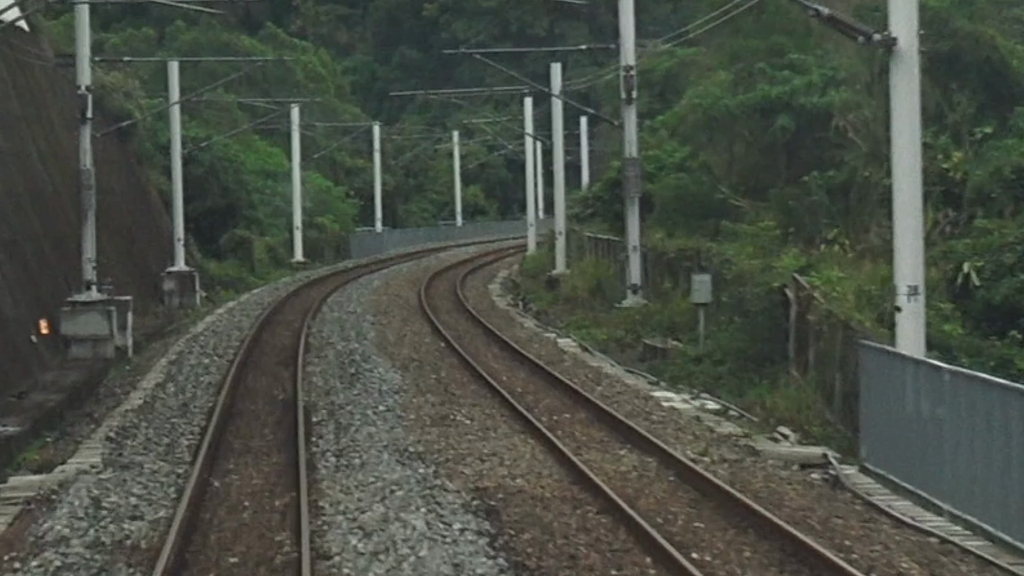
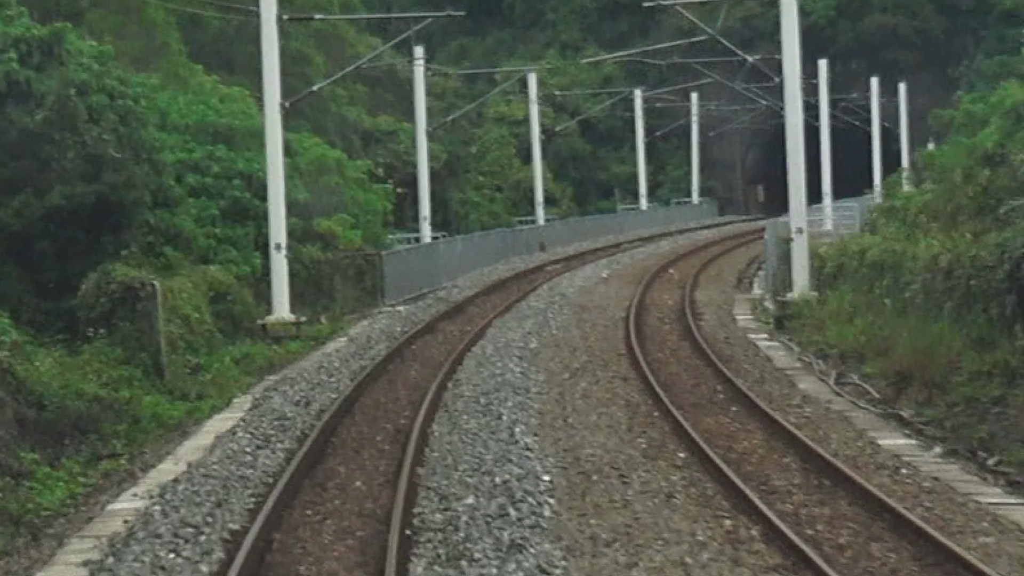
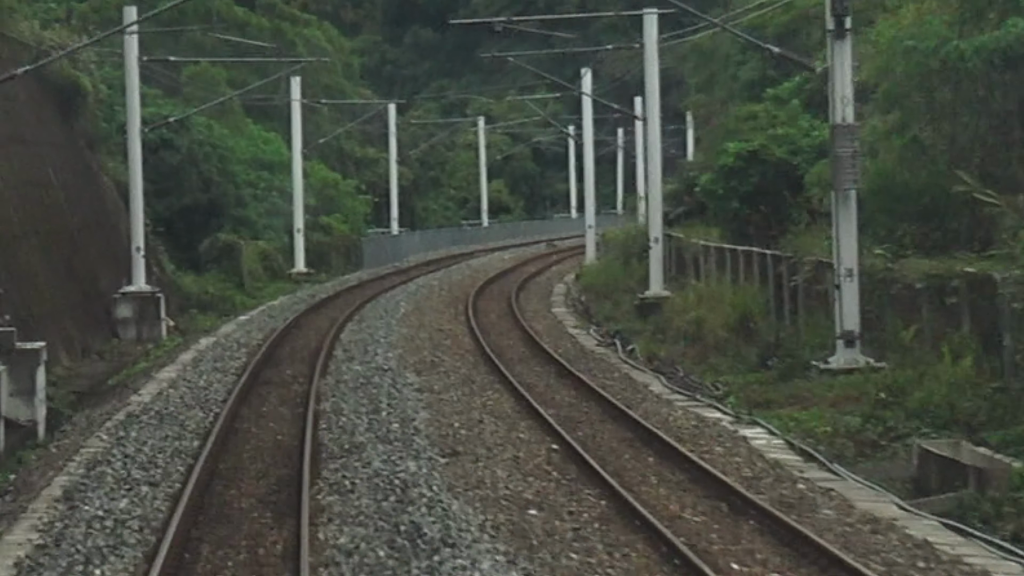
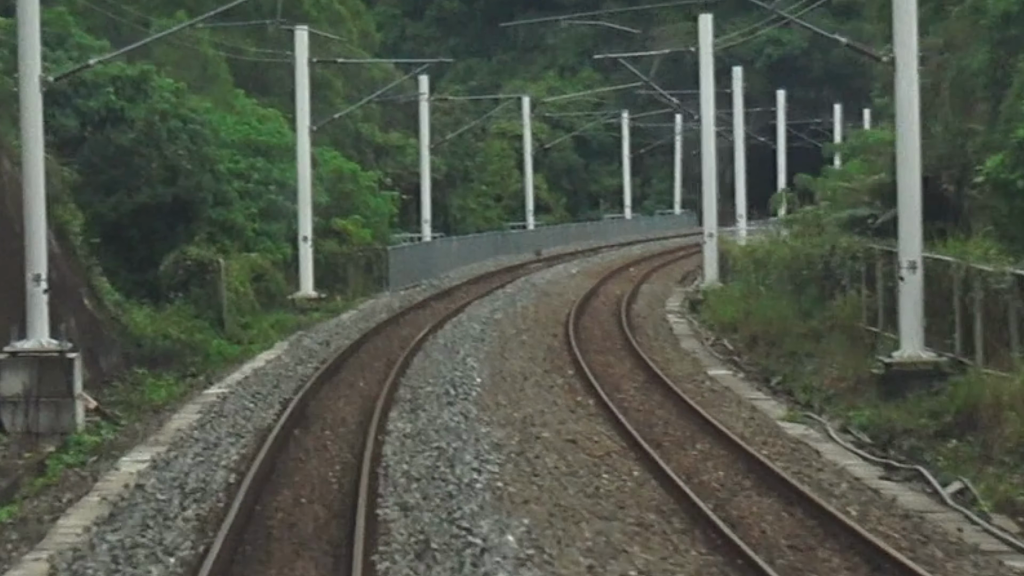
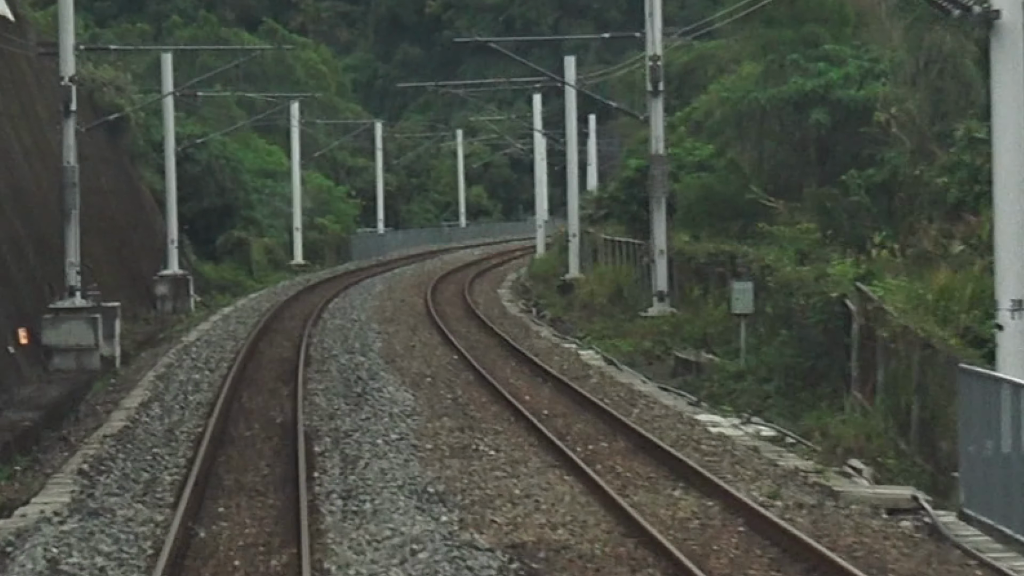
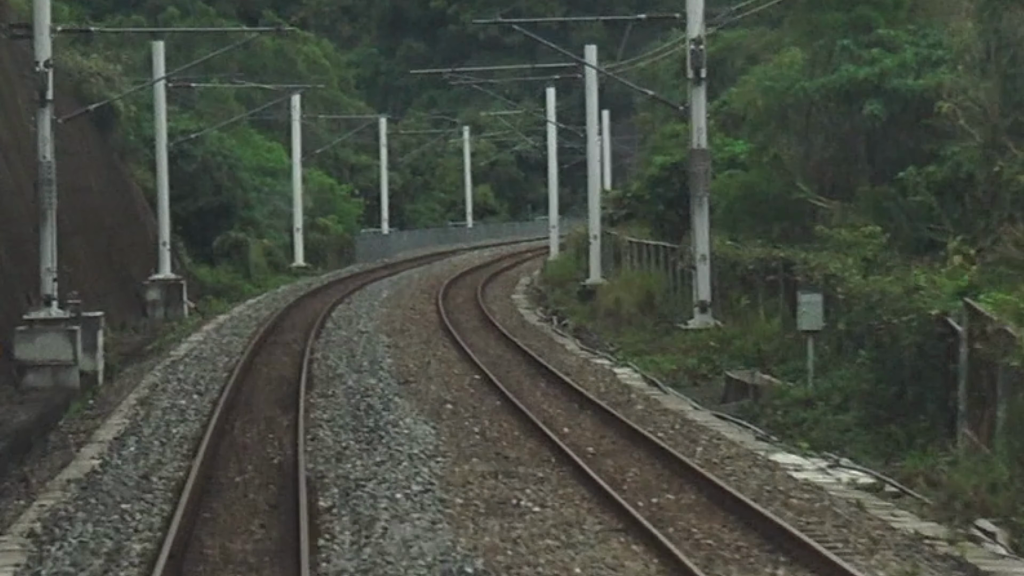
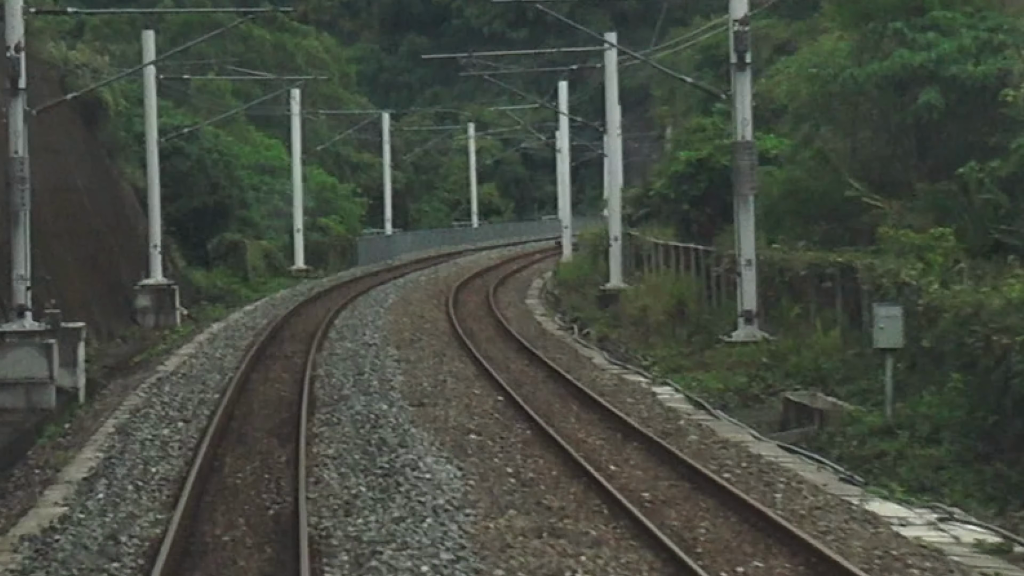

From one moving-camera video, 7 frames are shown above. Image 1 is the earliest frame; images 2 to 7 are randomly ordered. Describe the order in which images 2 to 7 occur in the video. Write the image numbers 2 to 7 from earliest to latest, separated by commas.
5, 6, 7, 3, 4, 2
